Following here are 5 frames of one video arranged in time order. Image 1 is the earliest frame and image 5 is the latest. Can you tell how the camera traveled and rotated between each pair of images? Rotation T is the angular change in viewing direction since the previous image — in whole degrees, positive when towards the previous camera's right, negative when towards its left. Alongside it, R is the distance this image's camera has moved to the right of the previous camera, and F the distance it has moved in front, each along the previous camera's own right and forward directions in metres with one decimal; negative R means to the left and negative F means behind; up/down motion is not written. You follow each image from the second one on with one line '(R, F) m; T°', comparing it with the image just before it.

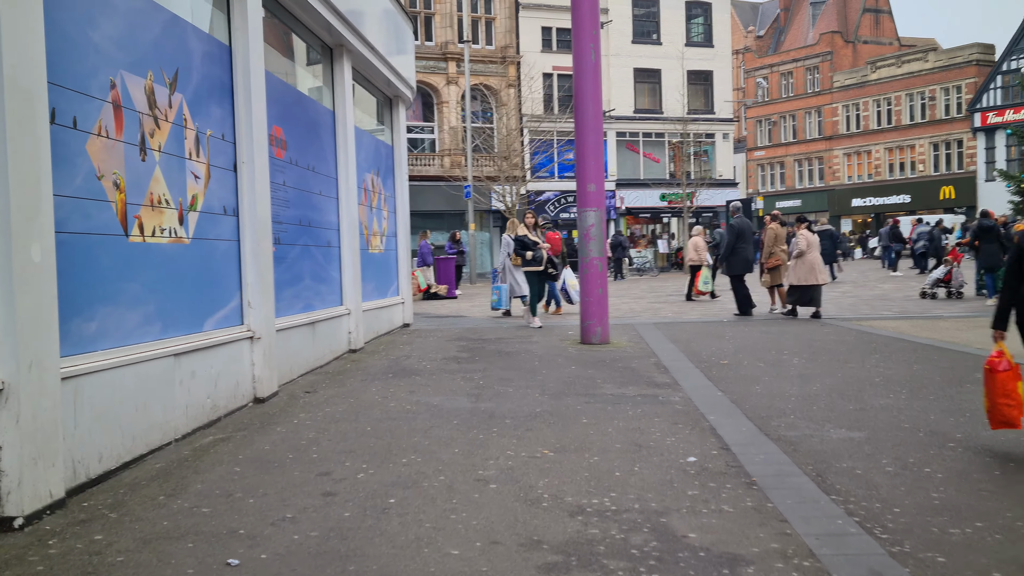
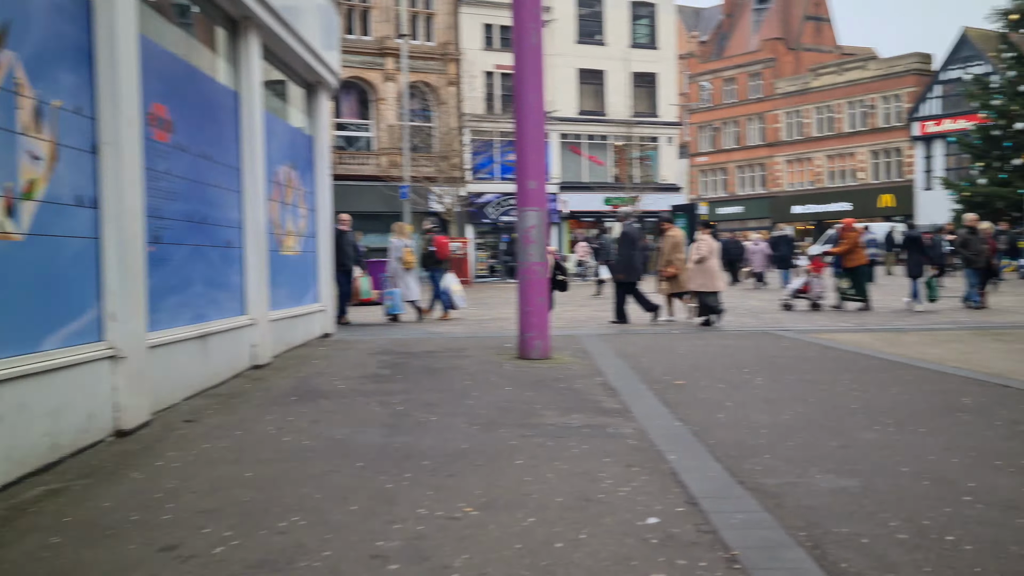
(+0.1, +1.2) m; +3°
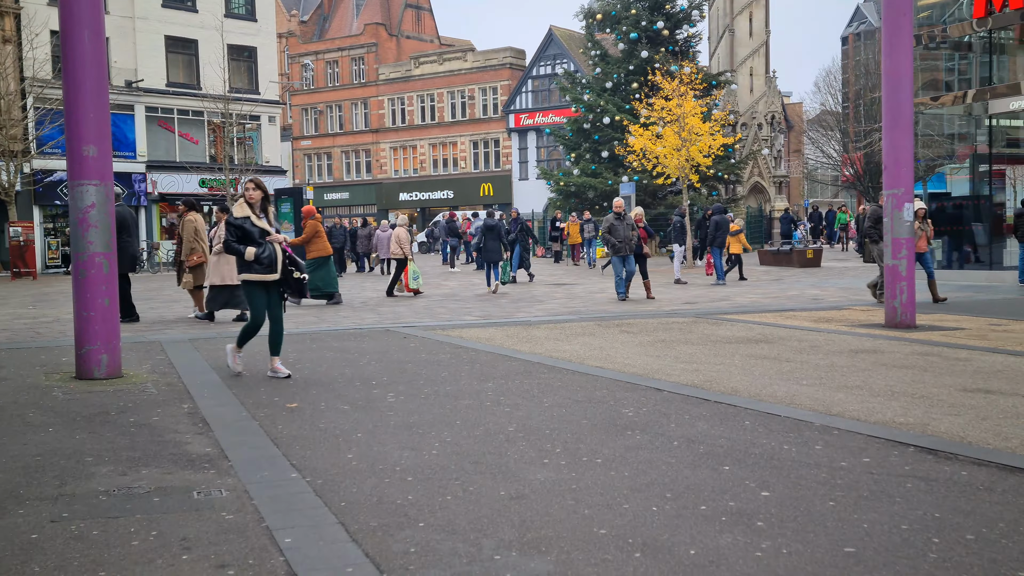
(+0.3, +1.8) m; +23°
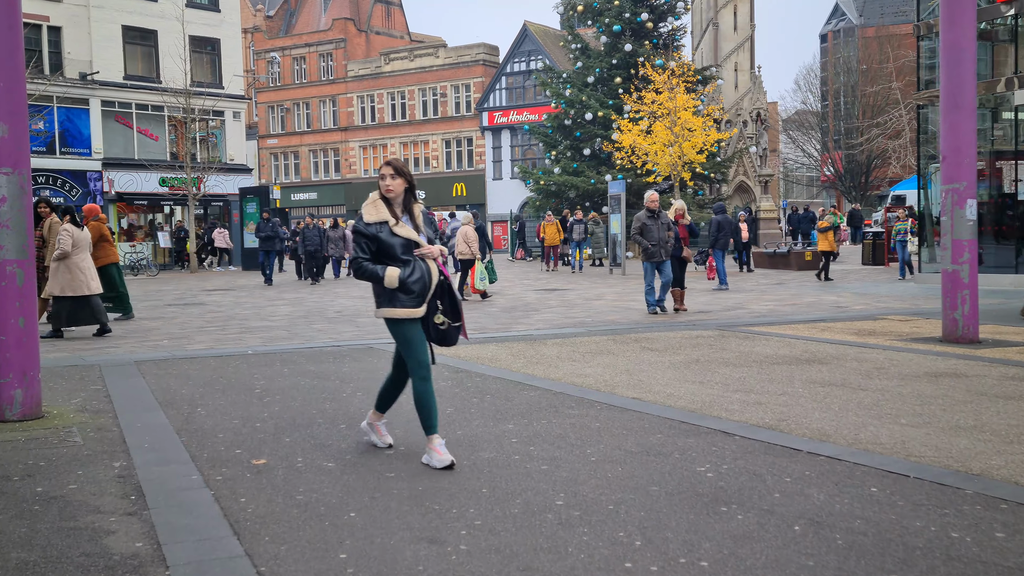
(-0.4, +1.6) m; +2°
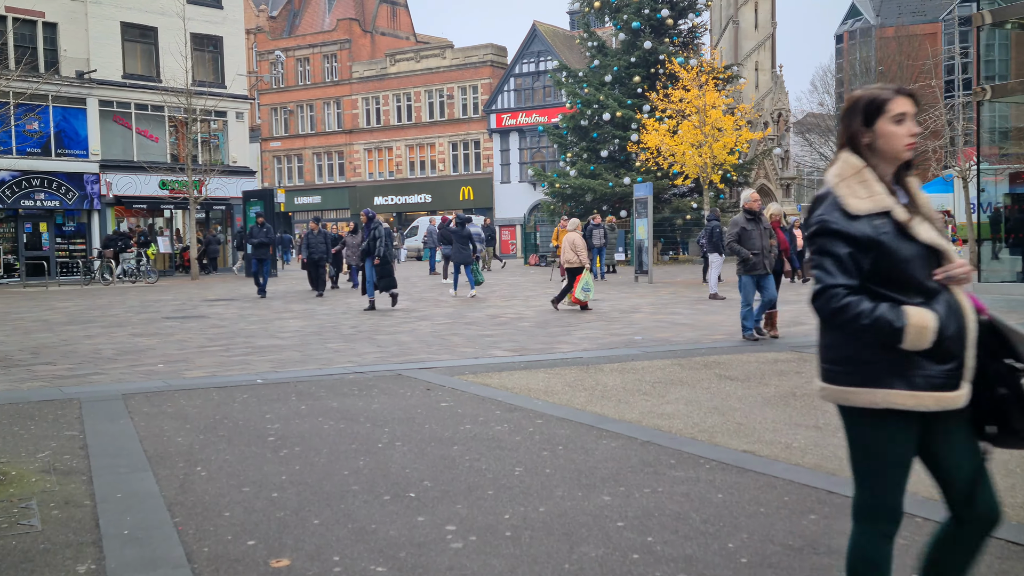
(-0.5, +1.5) m; 0°
